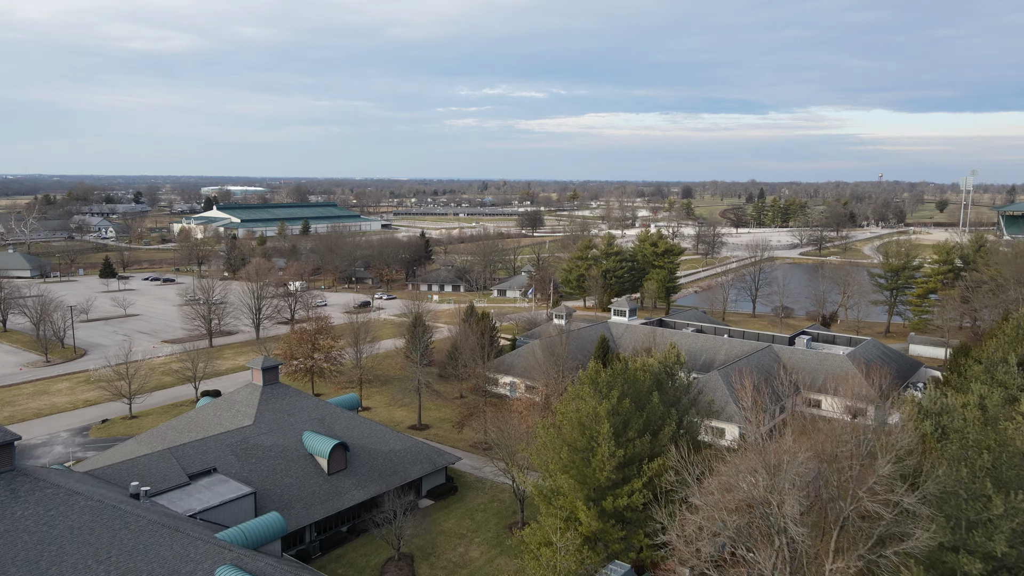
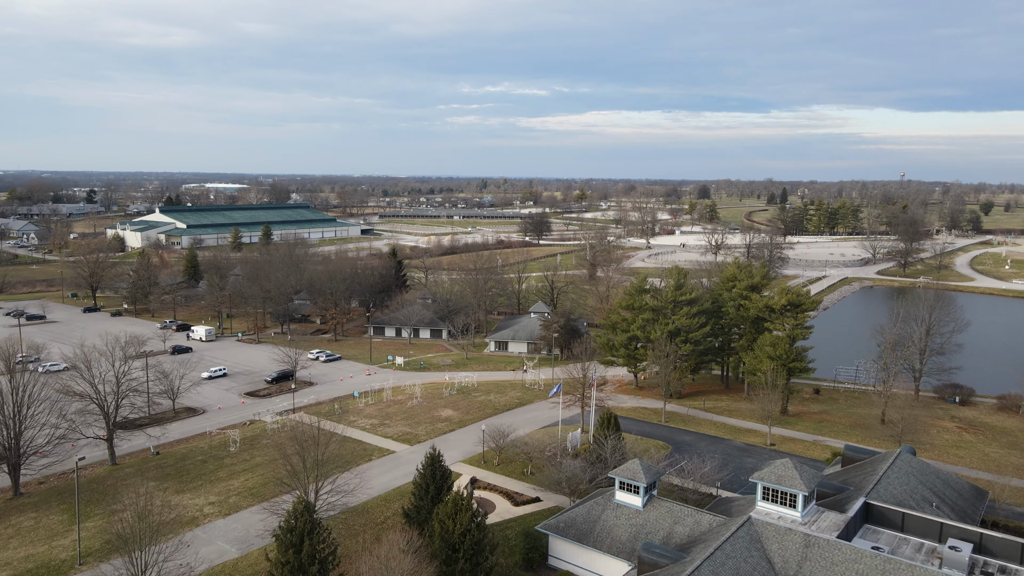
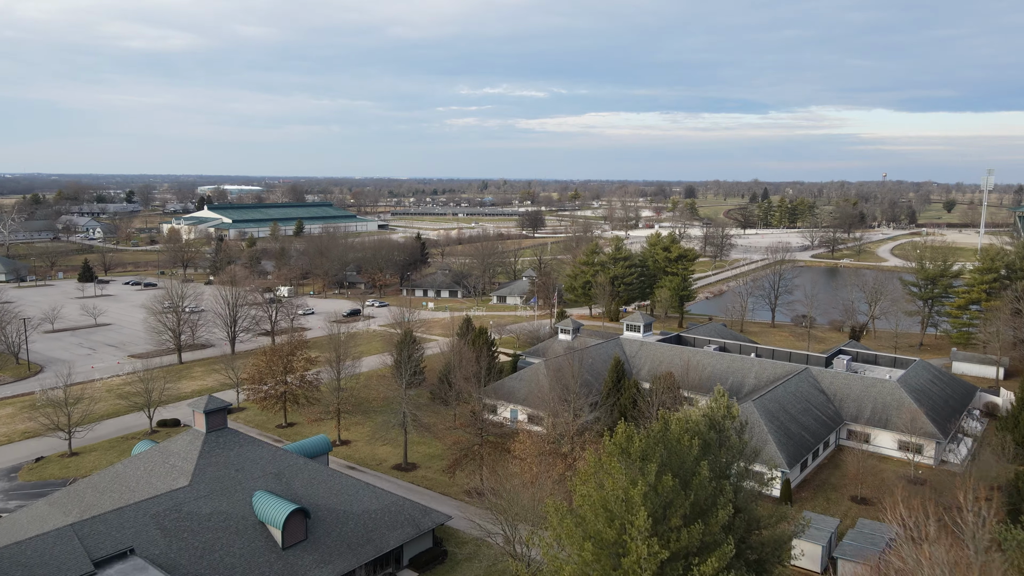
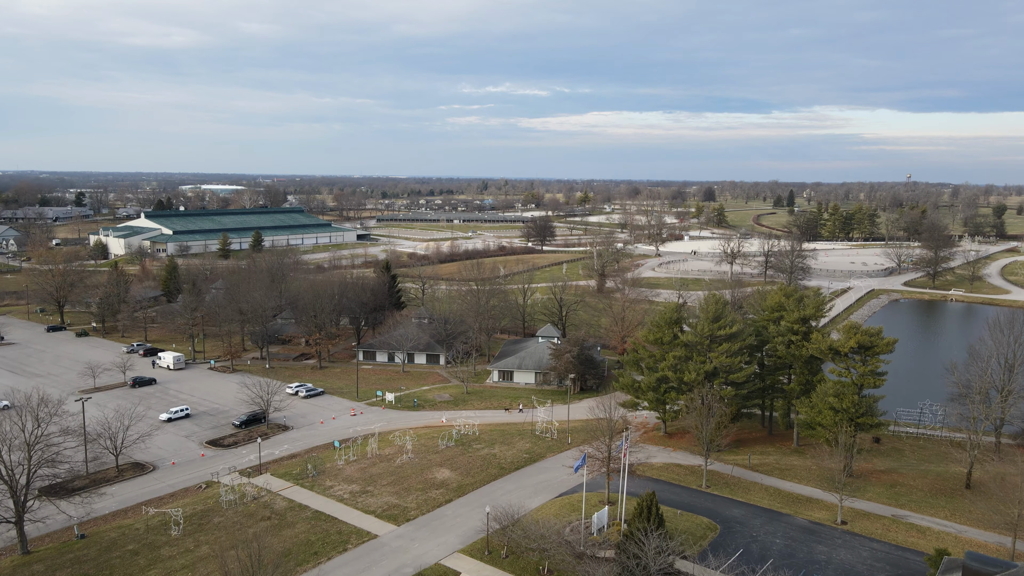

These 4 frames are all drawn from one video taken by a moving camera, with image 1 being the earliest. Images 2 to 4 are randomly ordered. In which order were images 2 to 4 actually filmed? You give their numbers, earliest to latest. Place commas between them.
3, 2, 4
